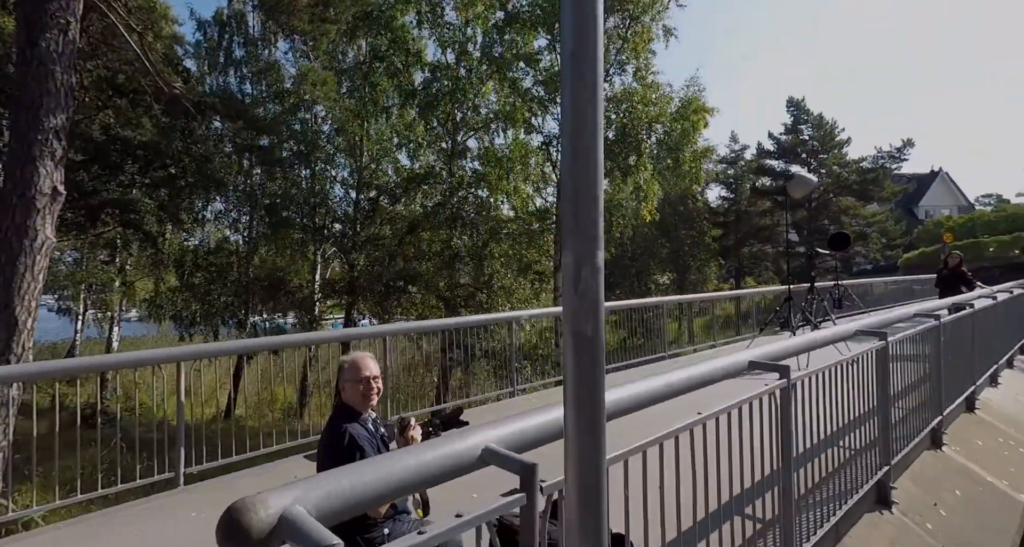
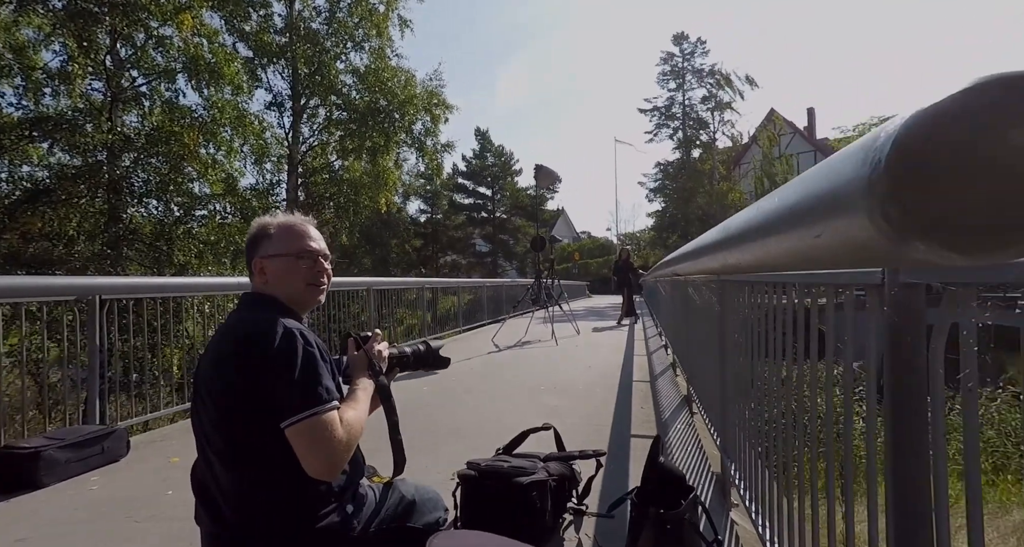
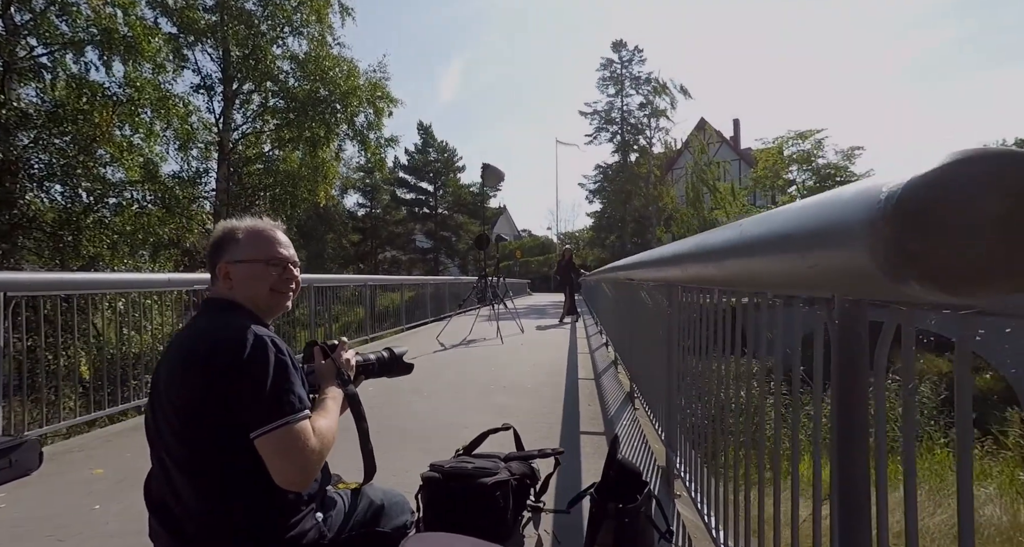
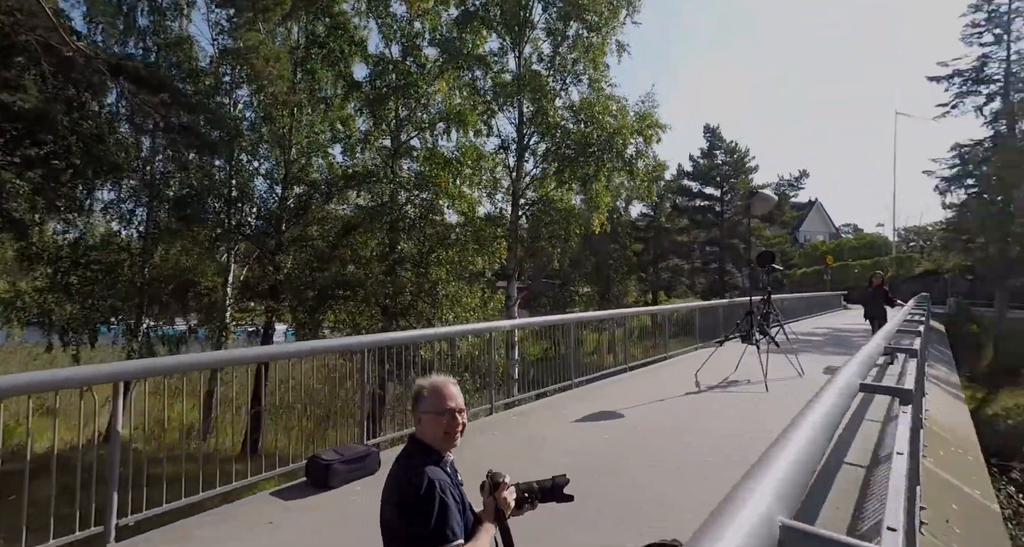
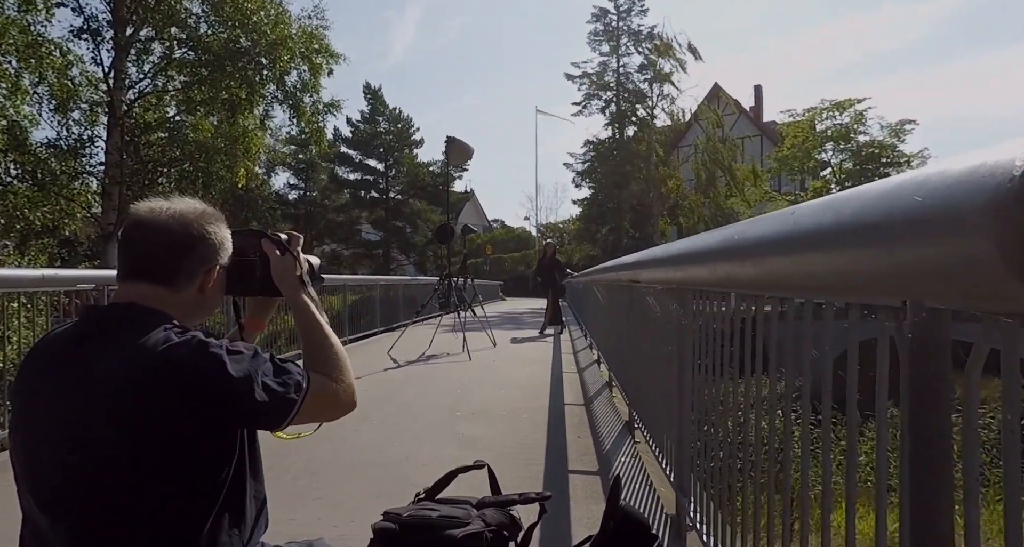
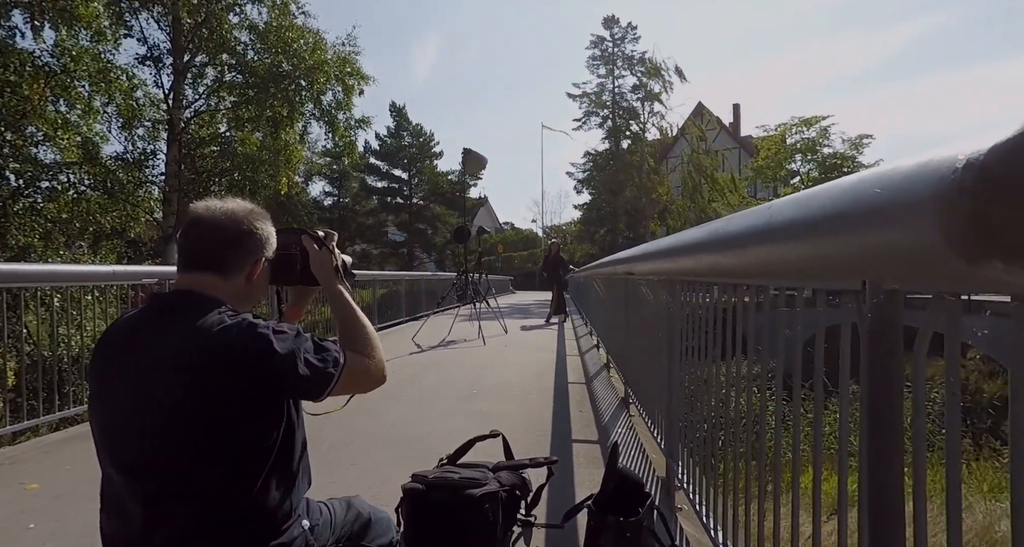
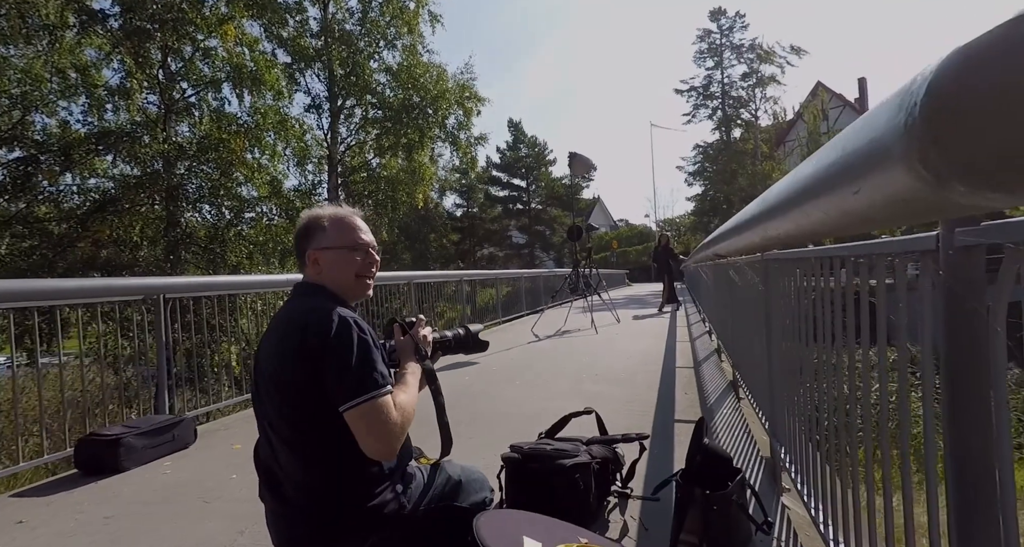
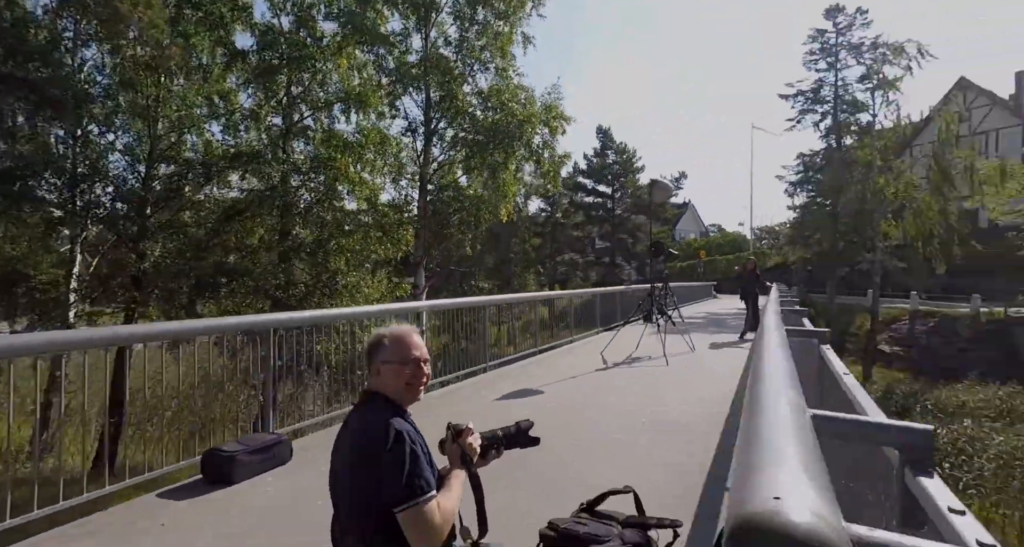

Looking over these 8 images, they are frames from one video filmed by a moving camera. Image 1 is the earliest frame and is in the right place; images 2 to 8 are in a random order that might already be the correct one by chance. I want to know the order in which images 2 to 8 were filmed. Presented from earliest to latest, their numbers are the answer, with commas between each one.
4, 8, 7, 2, 3, 6, 5
